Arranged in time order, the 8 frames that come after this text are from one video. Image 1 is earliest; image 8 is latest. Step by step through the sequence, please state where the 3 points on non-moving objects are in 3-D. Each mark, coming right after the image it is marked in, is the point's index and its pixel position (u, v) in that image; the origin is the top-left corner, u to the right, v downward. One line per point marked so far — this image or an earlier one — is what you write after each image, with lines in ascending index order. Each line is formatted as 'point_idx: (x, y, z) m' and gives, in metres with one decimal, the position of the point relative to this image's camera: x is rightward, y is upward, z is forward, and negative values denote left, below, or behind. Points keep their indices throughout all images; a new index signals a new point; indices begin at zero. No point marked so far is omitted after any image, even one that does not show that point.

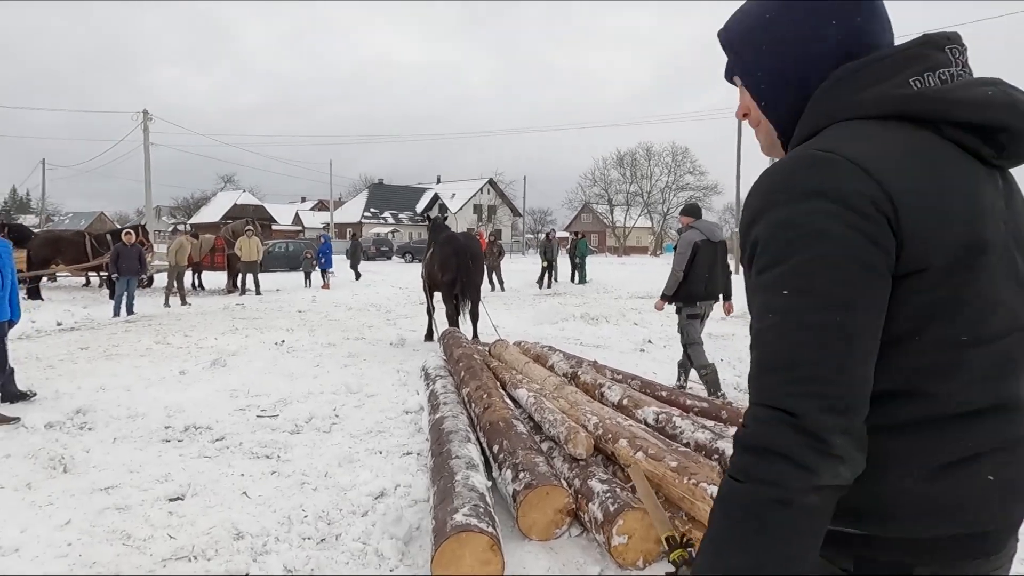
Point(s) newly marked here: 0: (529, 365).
0: (+0.1, -0.6, +5.3) m
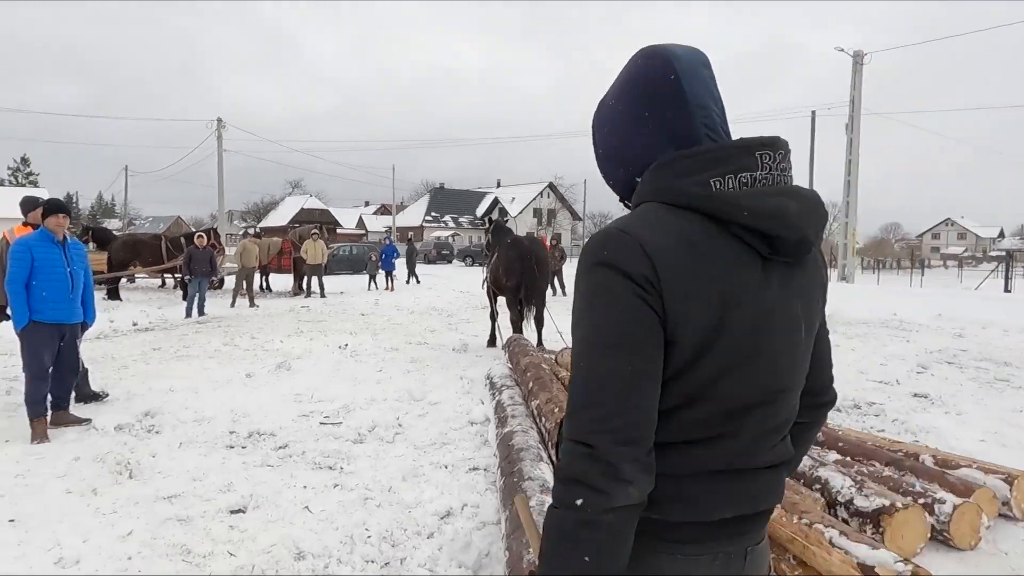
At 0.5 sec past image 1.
0: (+0.7, -0.7, +5.1) m
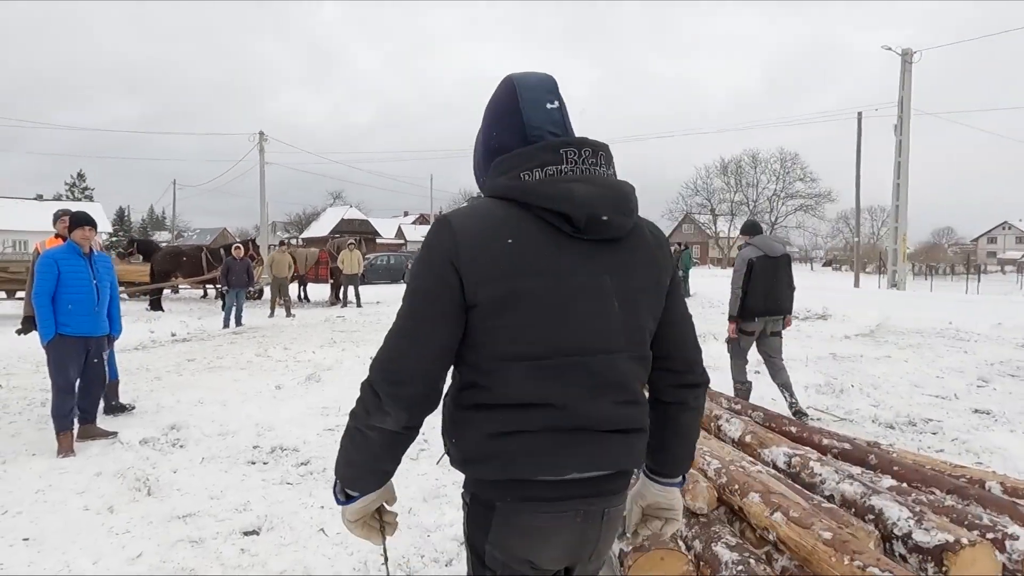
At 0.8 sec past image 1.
0: (+0.9, -0.7, +4.8) m
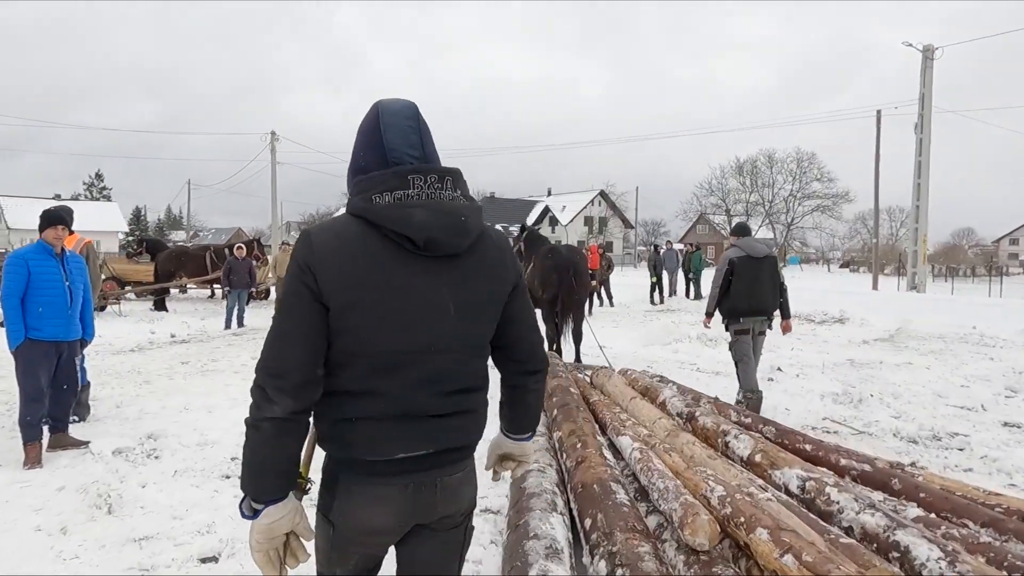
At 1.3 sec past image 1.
0: (+0.8, -0.8, +4.5) m
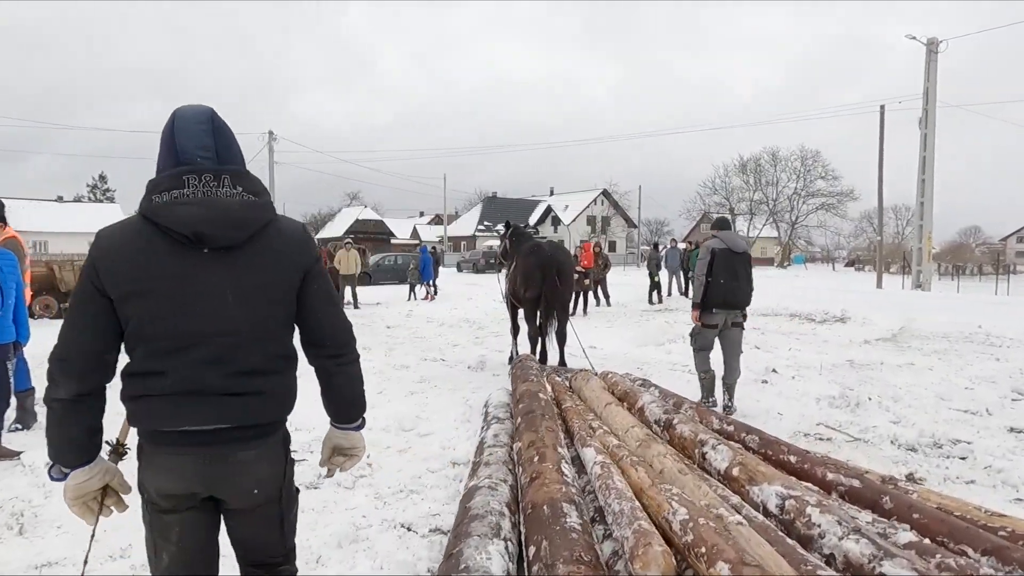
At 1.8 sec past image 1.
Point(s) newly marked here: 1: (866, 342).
0: (+0.6, -0.8, +4.2) m
1: (+5.3, -0.8, +10.0) m
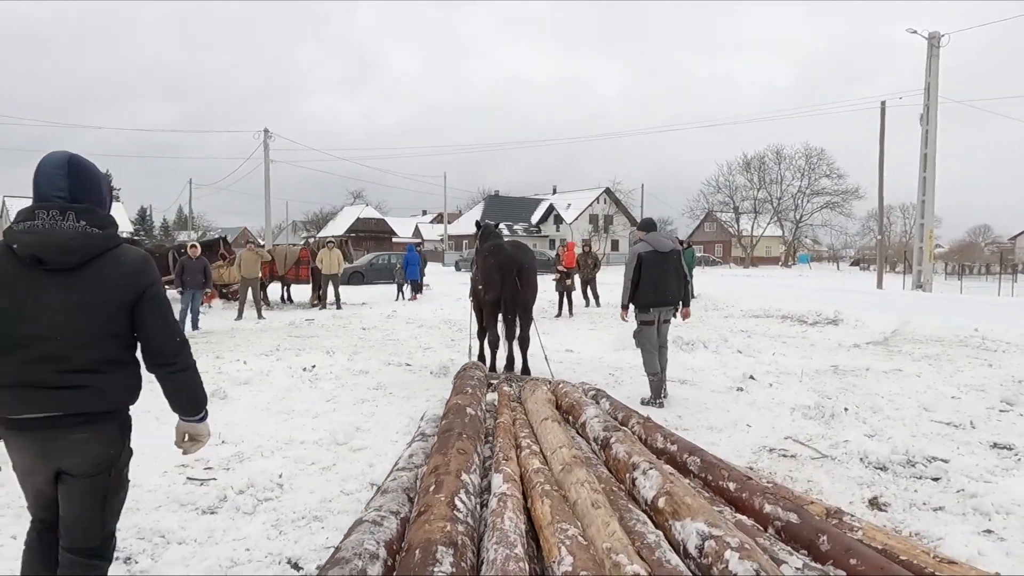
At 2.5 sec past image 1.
0: (+0.2, -0.8, +3.8) m
1: (+5.0, -0.8, +9.6) m
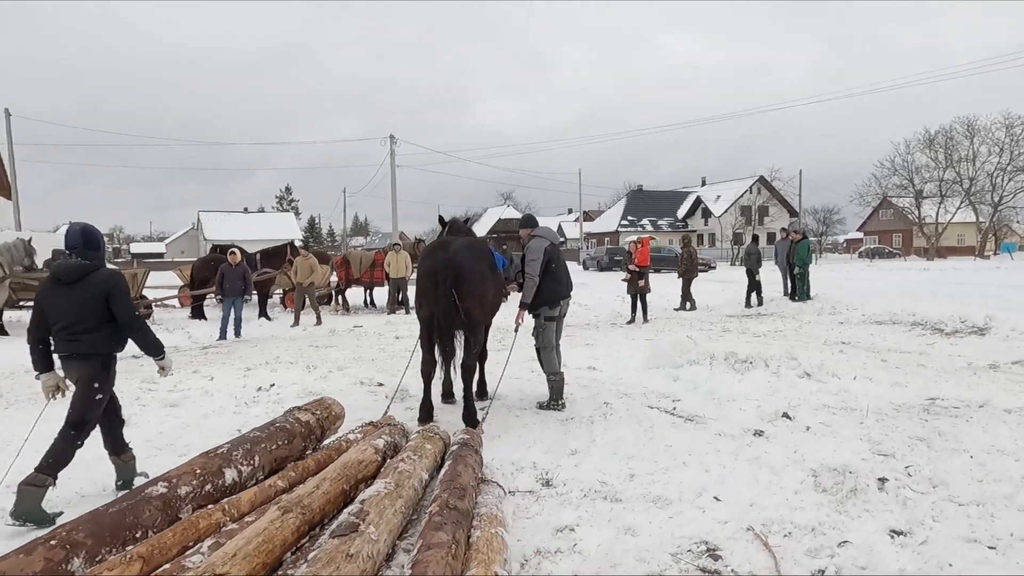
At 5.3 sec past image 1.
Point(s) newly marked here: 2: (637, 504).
0: (-0.9, -0.9, +2.6) m
1: (+5.1, -0.8, +7.1) m
2: (+0.7, -1.2, +3.7) m
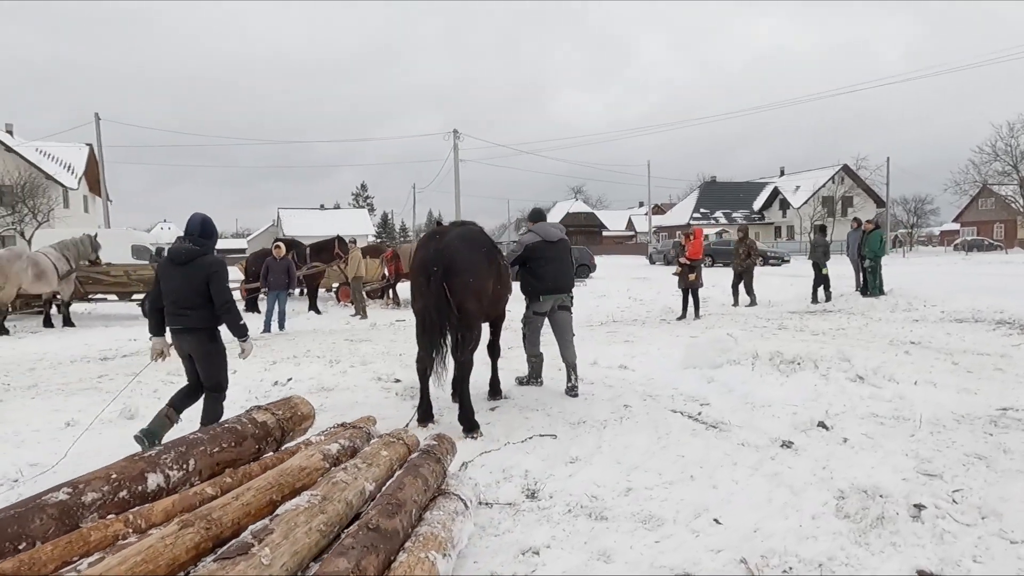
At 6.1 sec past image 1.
0: (-1.2, -0.8, +2.3) m
1: (+5.3, -0.8, +6.2) m
2: (+0.6, -1.2, +3.3) m
